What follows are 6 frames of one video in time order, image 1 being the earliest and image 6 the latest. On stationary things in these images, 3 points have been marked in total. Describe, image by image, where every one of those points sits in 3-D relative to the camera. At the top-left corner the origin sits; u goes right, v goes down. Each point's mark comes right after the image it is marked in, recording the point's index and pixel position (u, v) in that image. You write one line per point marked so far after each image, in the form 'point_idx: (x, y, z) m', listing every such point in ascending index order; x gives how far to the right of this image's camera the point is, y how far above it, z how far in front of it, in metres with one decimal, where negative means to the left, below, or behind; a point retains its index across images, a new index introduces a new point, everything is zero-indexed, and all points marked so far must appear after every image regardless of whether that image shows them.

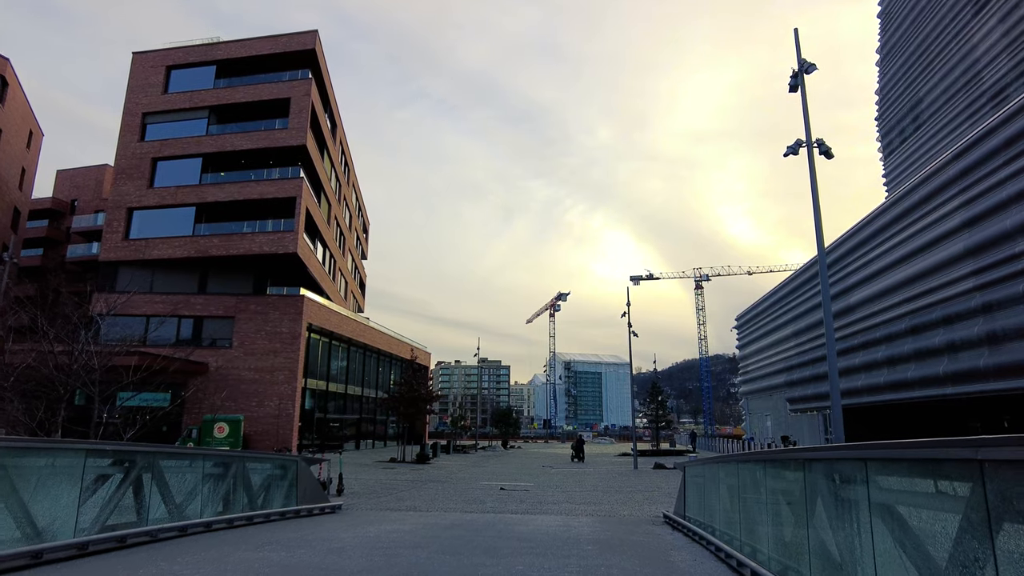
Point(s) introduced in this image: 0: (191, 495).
0: (-4.2, -2.7, +8.0) m
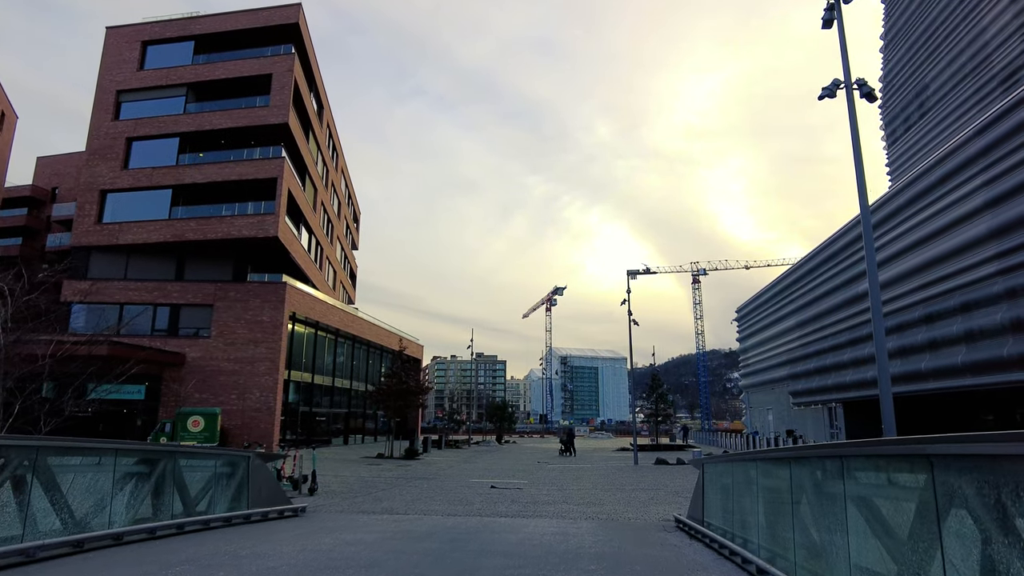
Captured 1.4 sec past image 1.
0: (-4.4, -2.3, +6.5) m
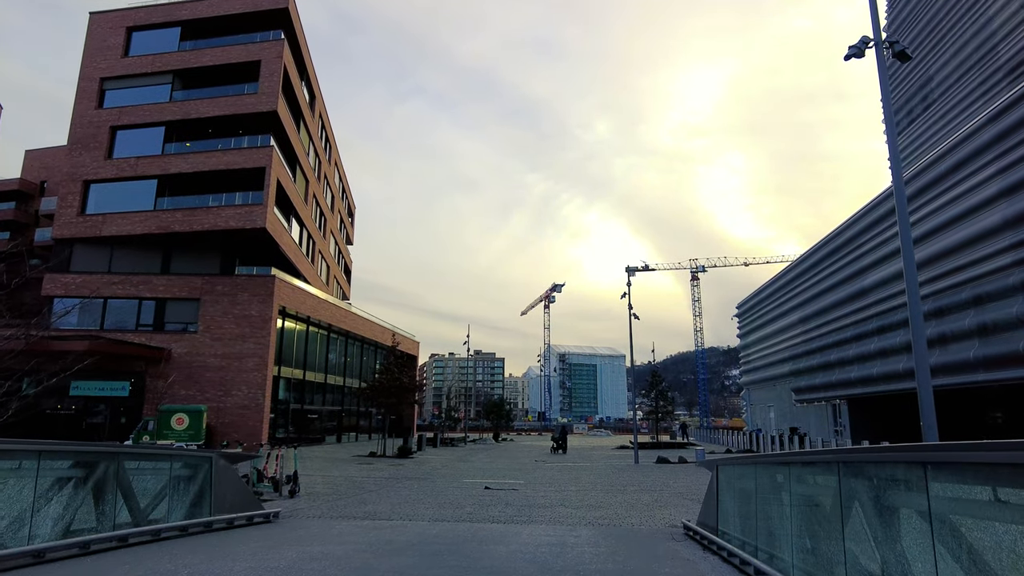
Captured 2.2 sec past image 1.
0: (-4.5, -2.0, +5.6) m
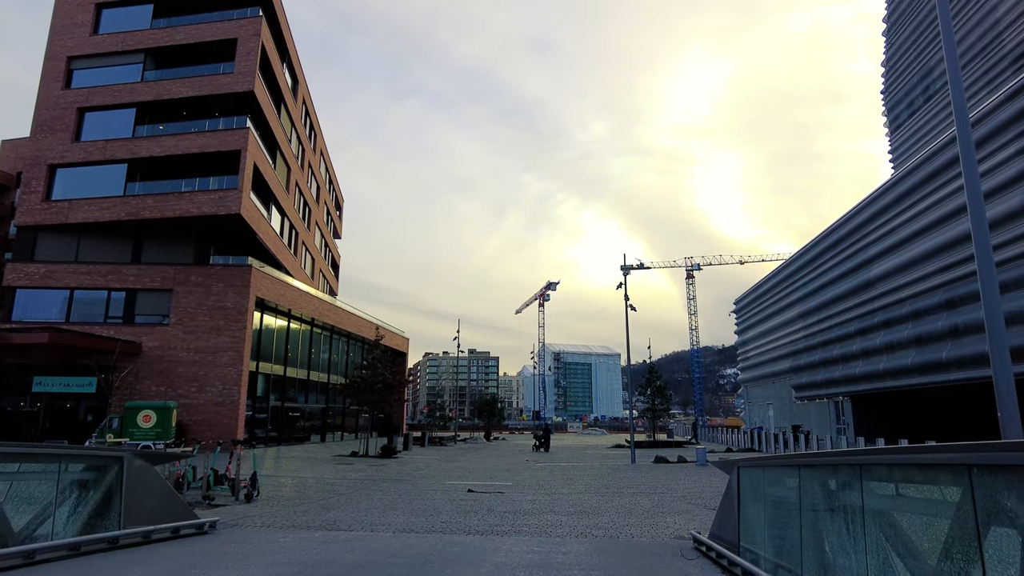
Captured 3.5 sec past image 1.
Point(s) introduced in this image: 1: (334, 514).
0: (-4.7, -1.7, +4.1) m
1: (-3.0, -3.8, +10.1) m
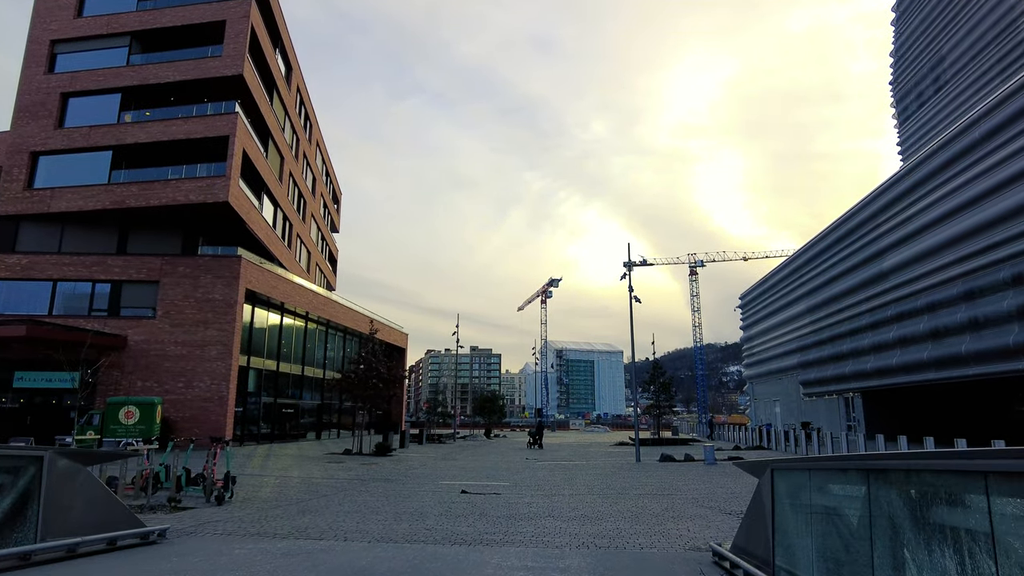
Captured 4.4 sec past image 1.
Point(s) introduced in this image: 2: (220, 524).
0: (-4.8, -1.4, +3.1) m
1: (-3.0, -3.5, +9.1) m
2: (-4.1, -3.3, +8.5) m
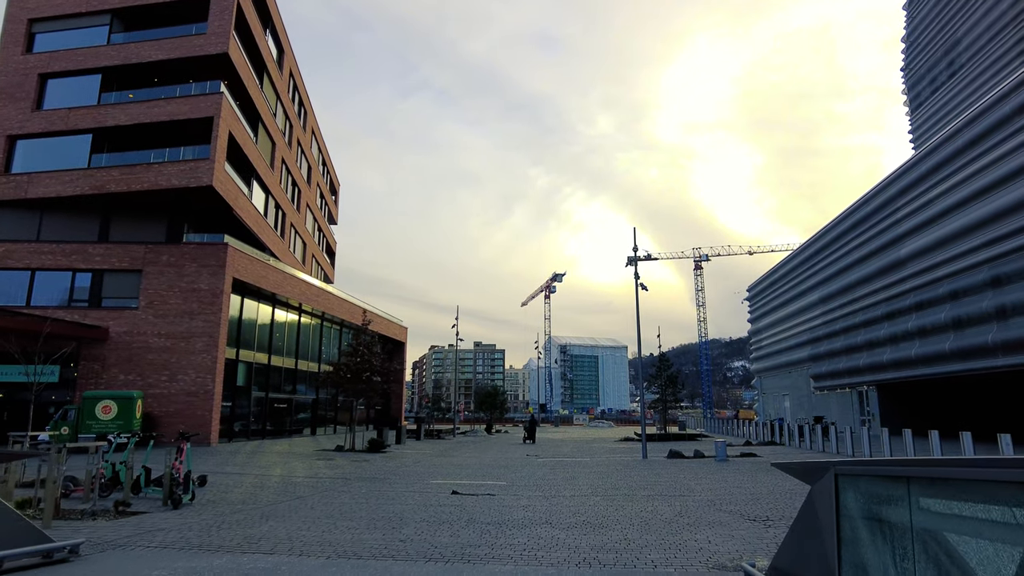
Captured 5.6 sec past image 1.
0: (-5.0, -1.1, +1.9) m
1: (-3.2, -3.1, +7.9) m
2: (-4.2, -3.0, +7.3) m
